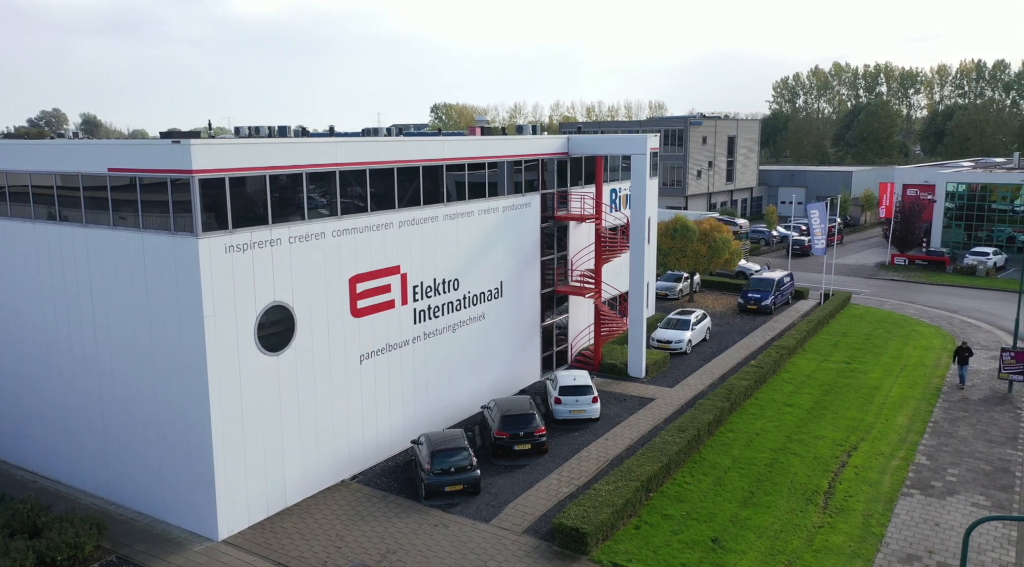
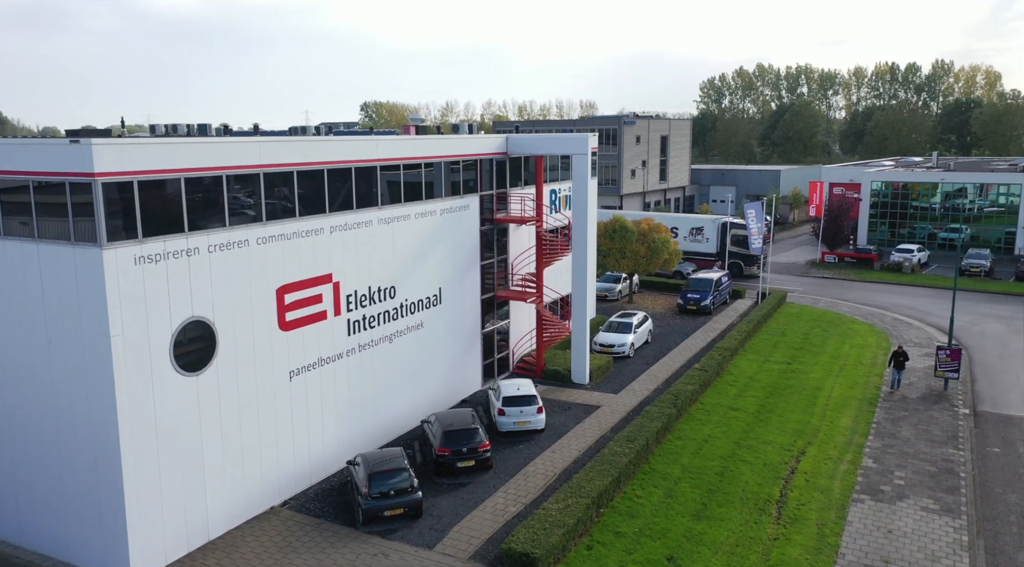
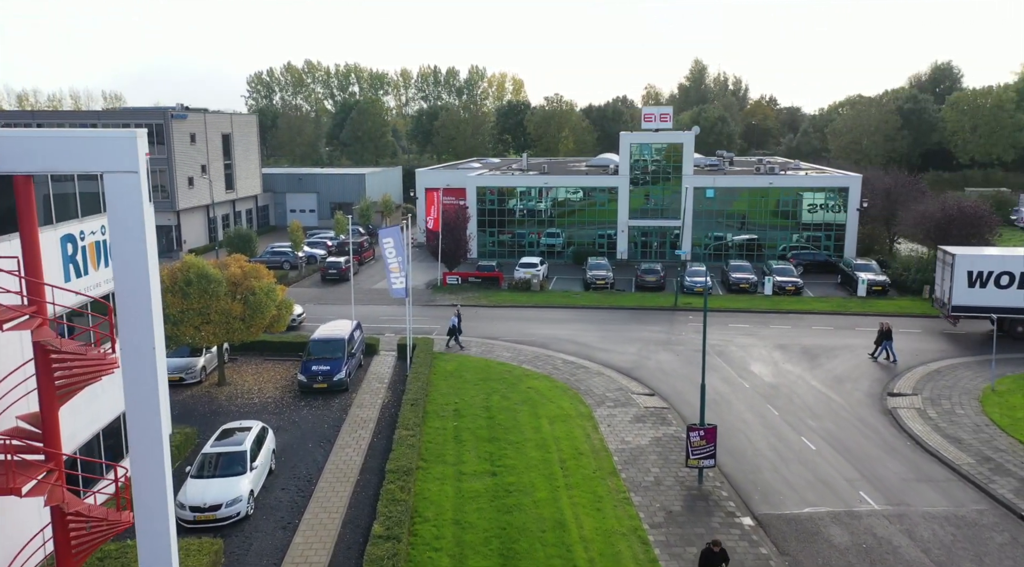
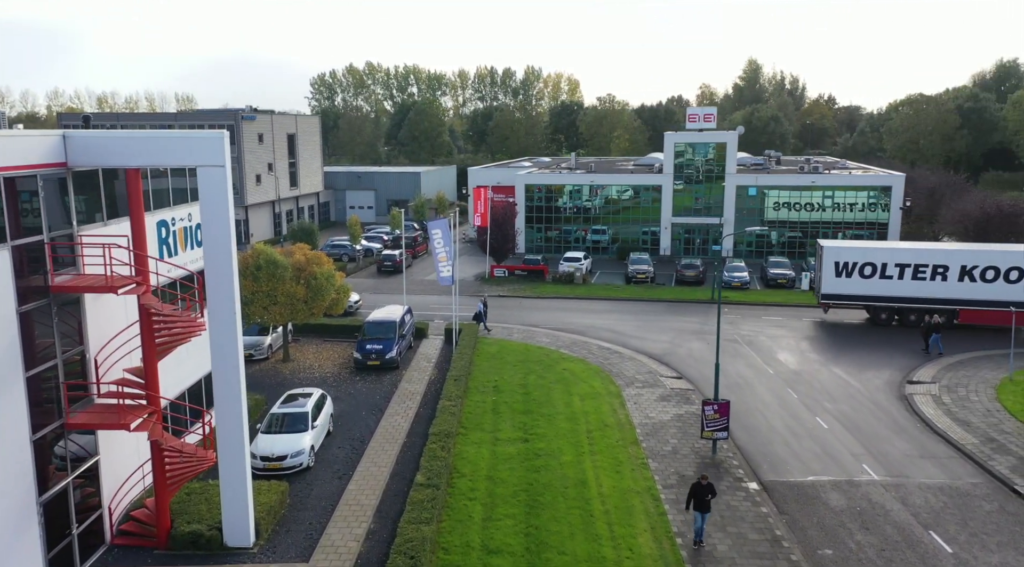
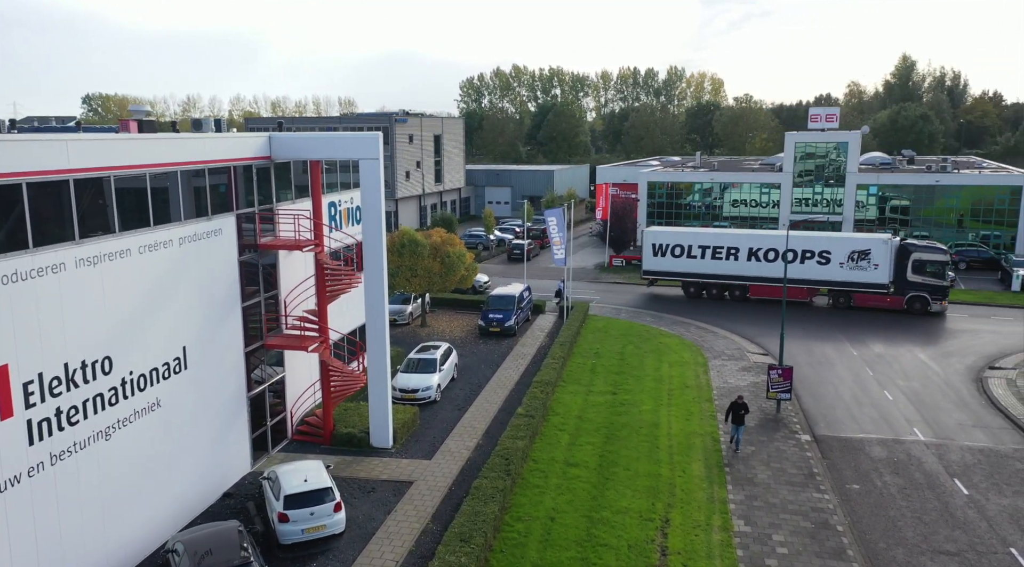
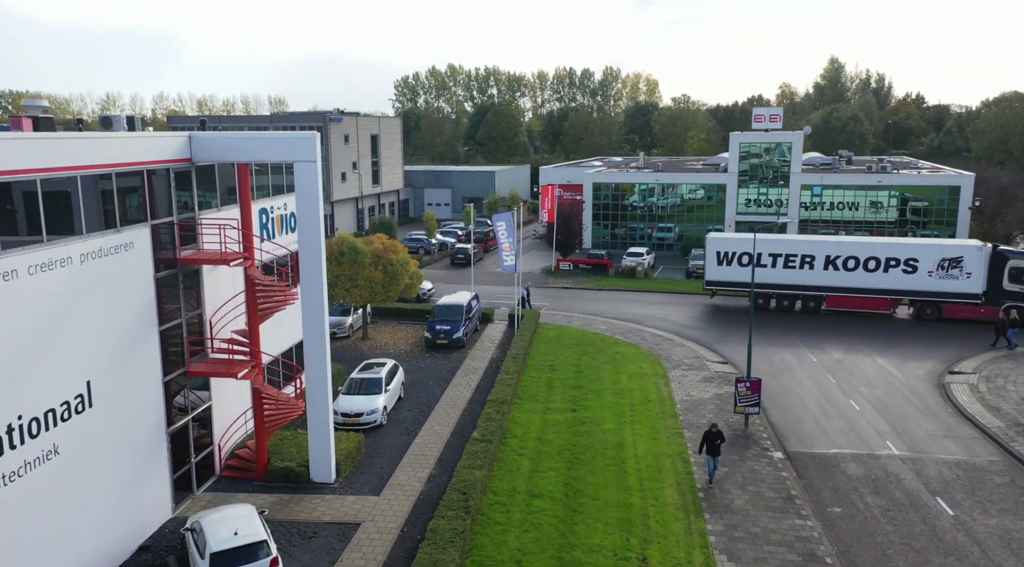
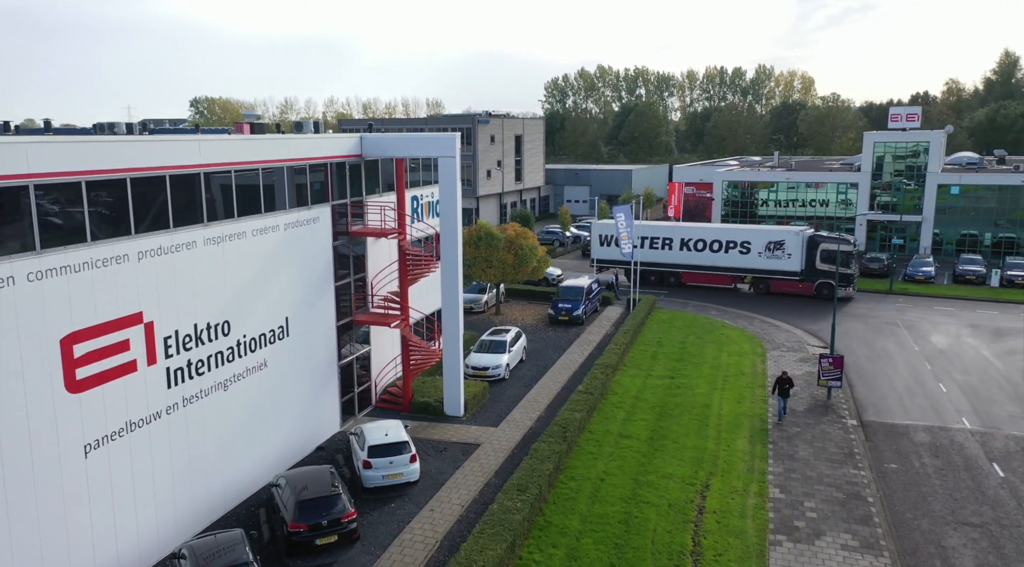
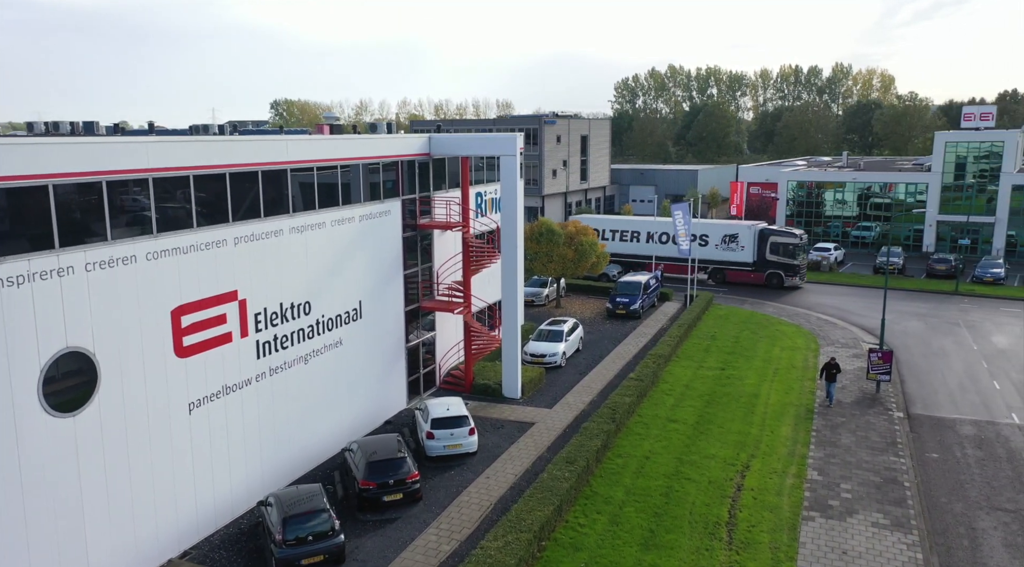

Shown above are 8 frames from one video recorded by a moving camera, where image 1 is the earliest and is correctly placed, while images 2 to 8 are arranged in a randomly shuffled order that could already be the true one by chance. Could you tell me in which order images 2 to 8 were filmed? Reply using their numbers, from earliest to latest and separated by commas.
2, 8, 7, 5, 6, 4, 3
